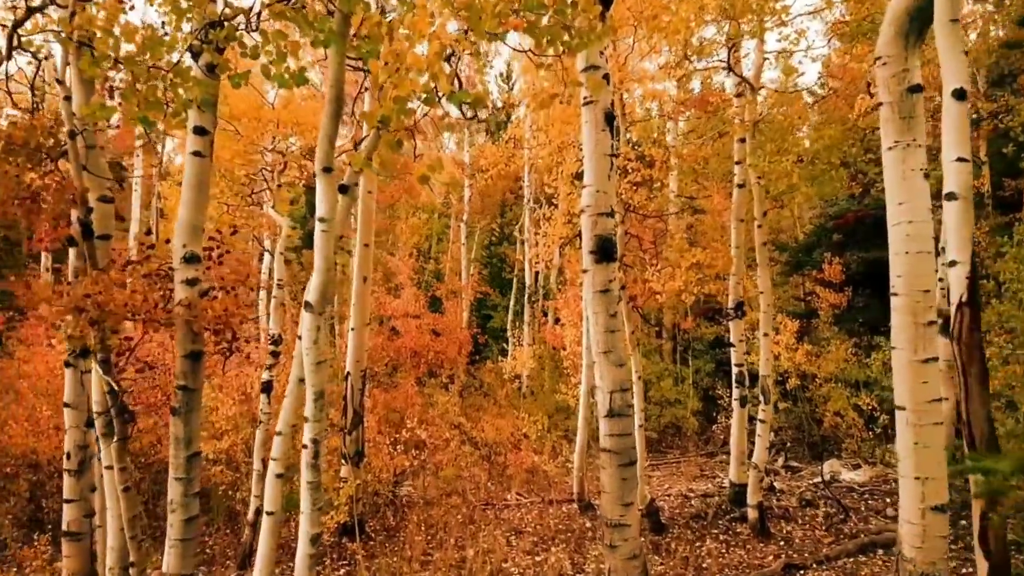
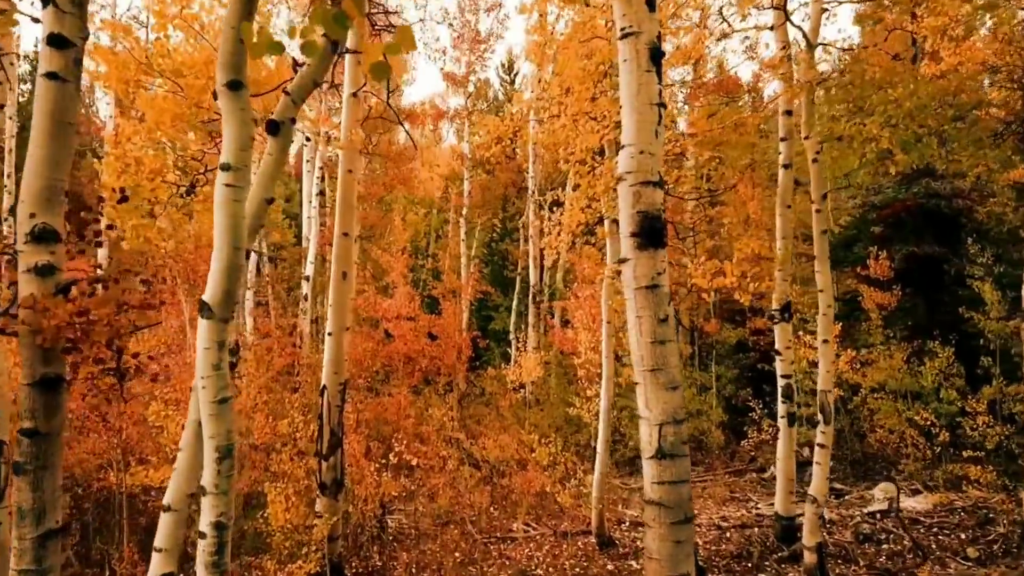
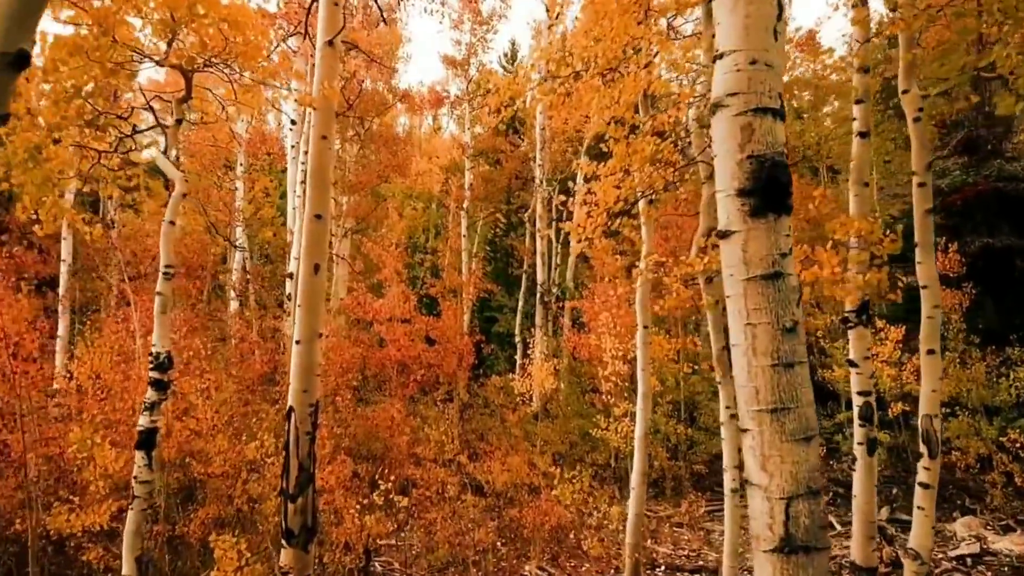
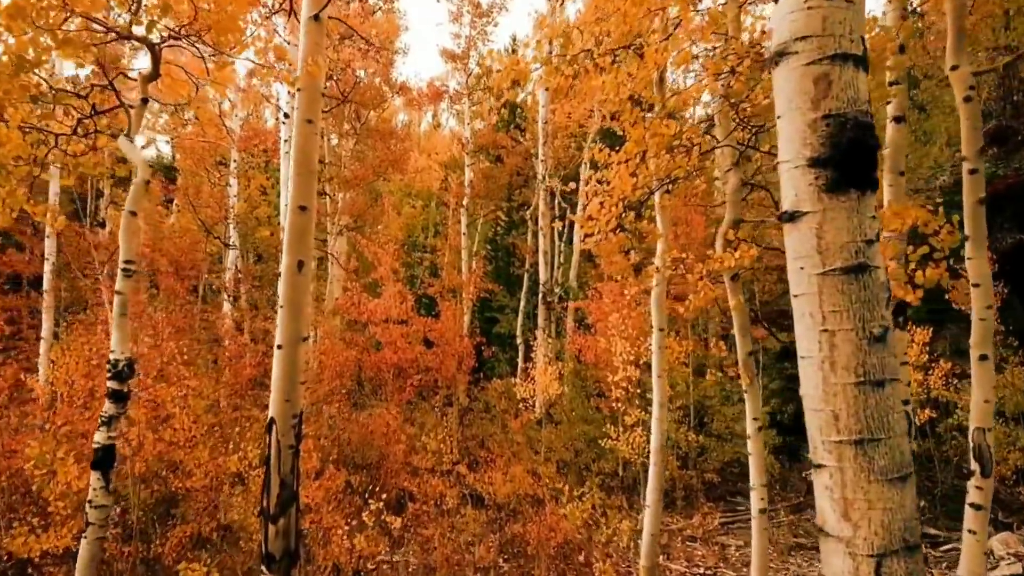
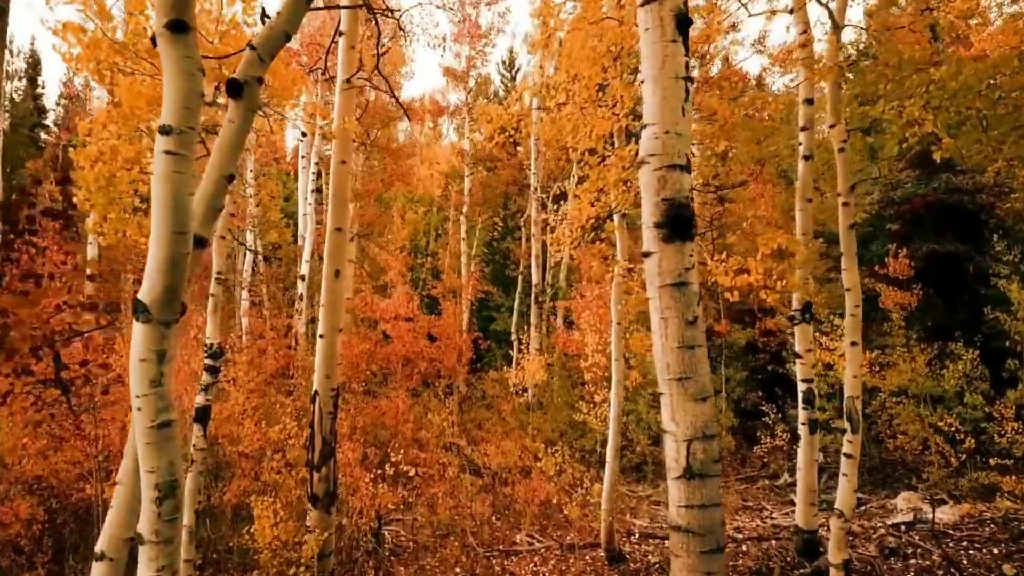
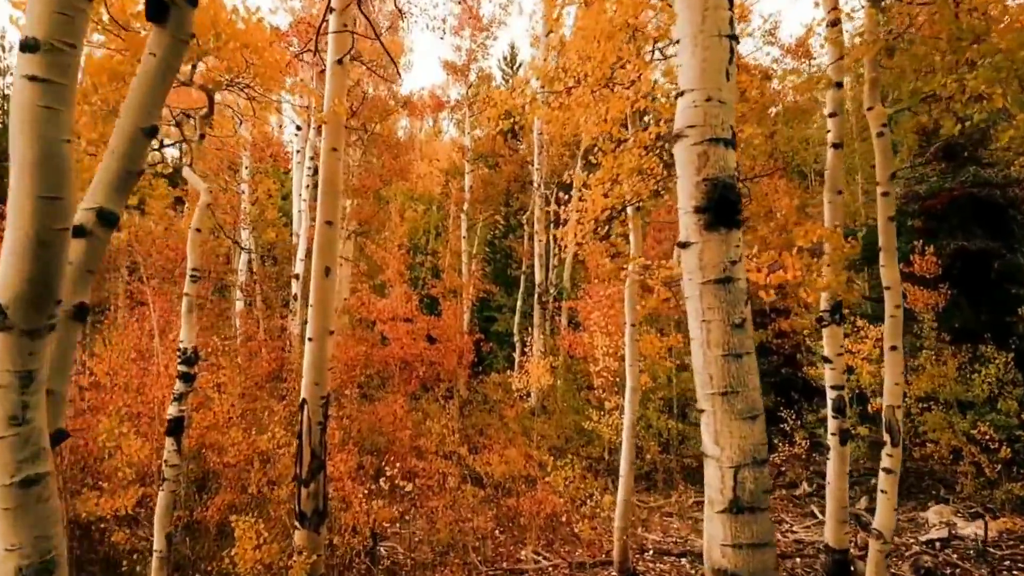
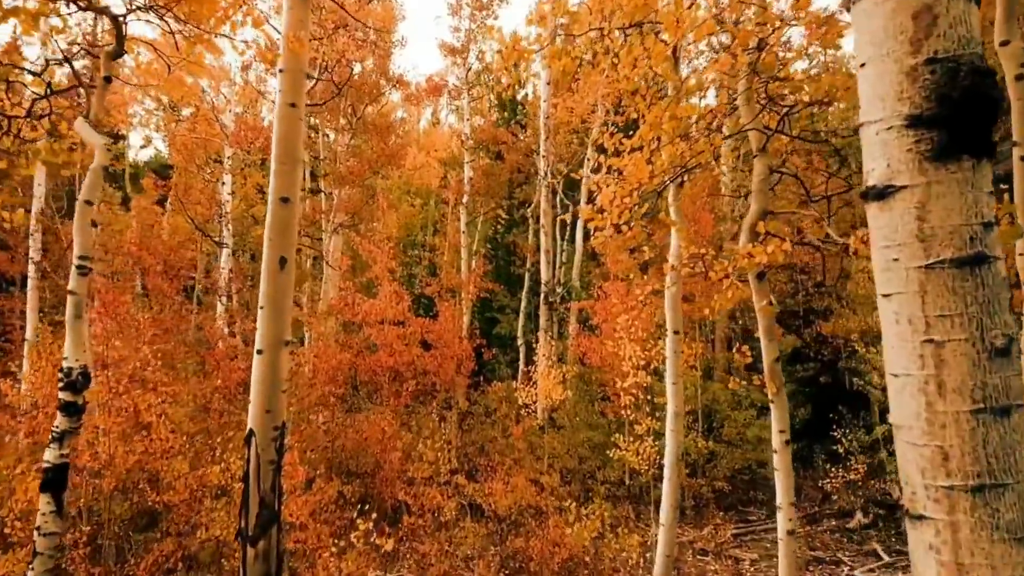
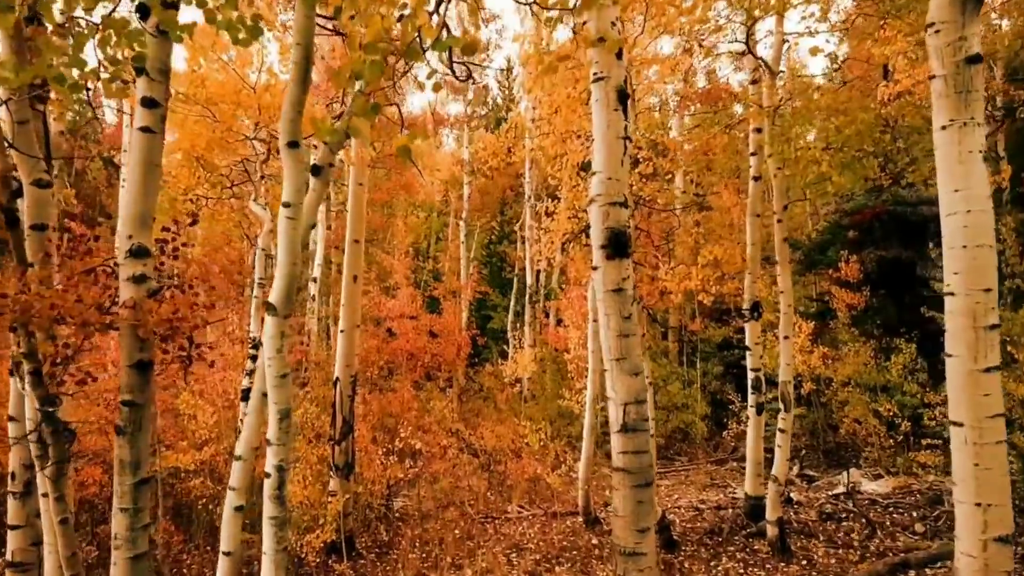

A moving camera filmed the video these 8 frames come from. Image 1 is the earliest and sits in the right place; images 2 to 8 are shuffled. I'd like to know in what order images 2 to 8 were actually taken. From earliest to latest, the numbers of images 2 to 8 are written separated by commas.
8, 2, 5, 6, 3, 4, 7
